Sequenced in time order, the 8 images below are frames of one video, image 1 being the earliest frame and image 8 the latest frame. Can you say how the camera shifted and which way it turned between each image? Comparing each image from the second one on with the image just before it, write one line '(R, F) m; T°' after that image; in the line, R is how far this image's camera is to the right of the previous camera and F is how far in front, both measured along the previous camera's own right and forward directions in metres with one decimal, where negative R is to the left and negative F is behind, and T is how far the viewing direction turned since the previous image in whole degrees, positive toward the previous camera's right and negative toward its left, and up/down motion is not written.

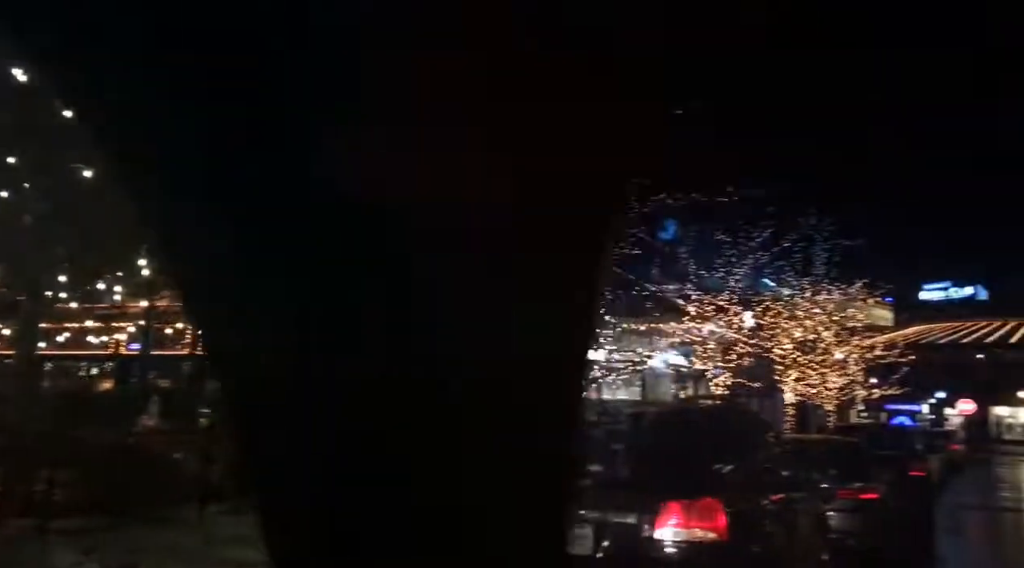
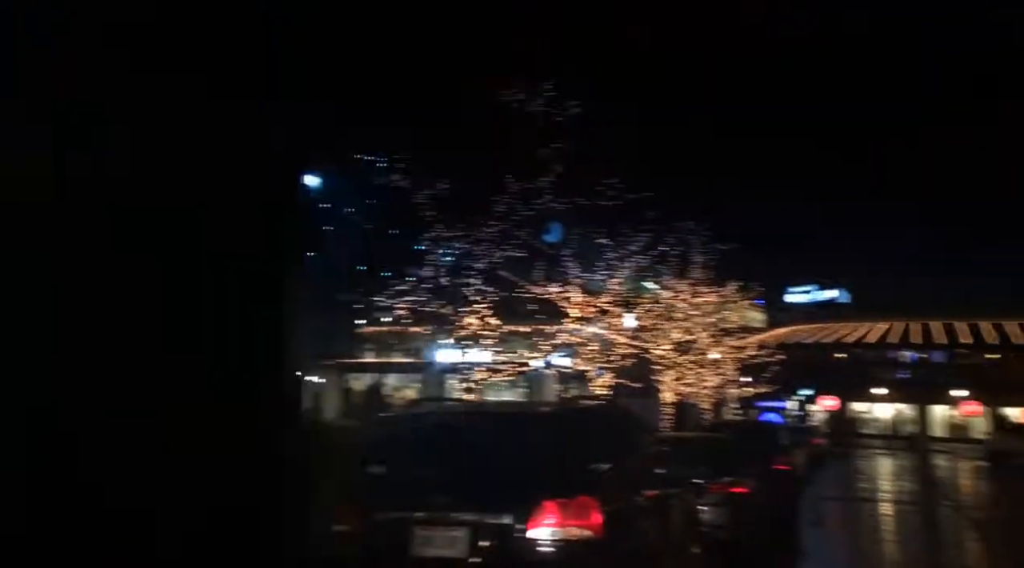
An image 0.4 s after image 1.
(0.0, 0.0) m; +7°
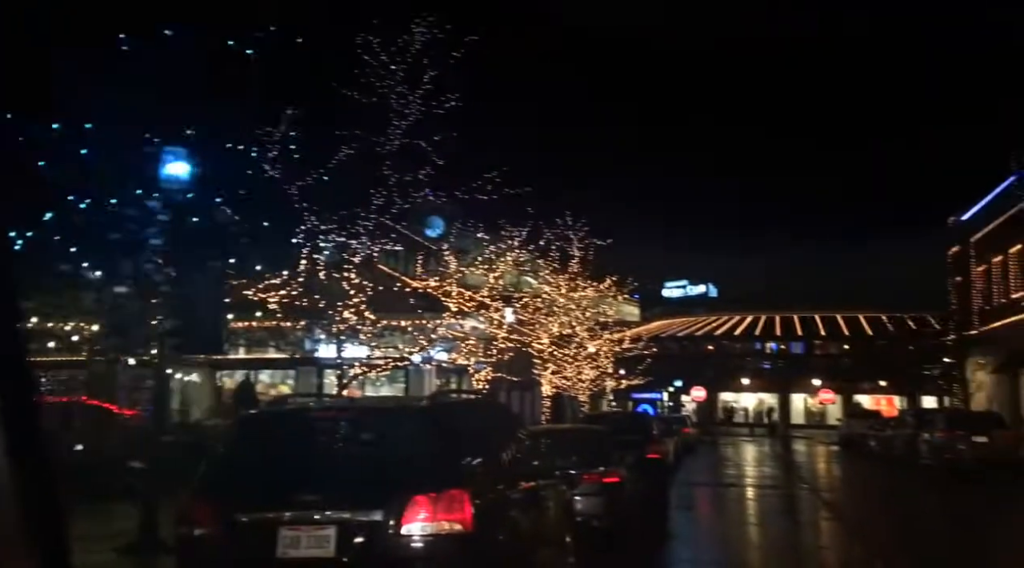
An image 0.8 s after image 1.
(0.0, 0.0) m; +8°
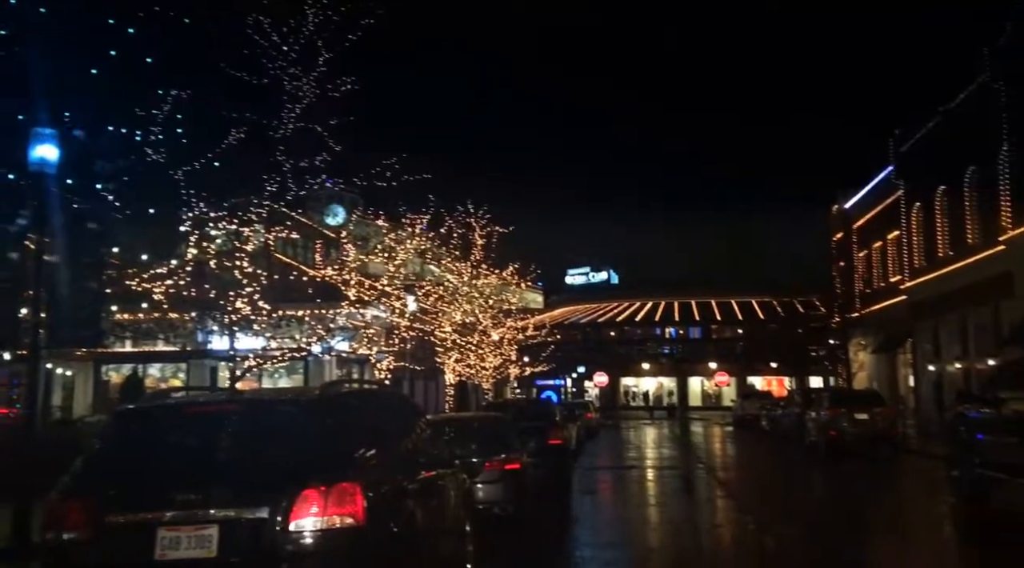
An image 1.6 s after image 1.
(+0.1, +0.1) m; +6°
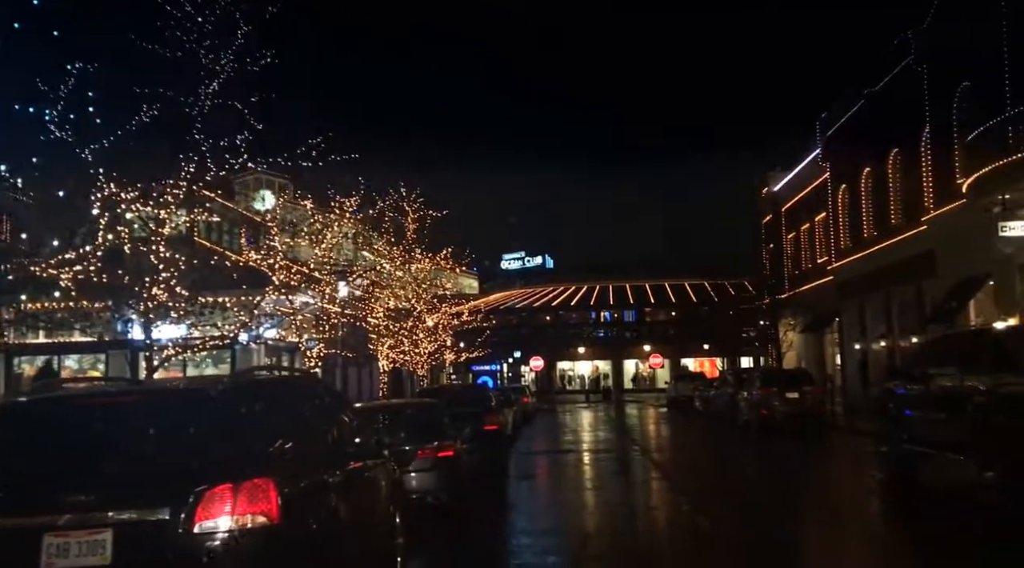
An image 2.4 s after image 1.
(+0.1, +0.3) m; +4°
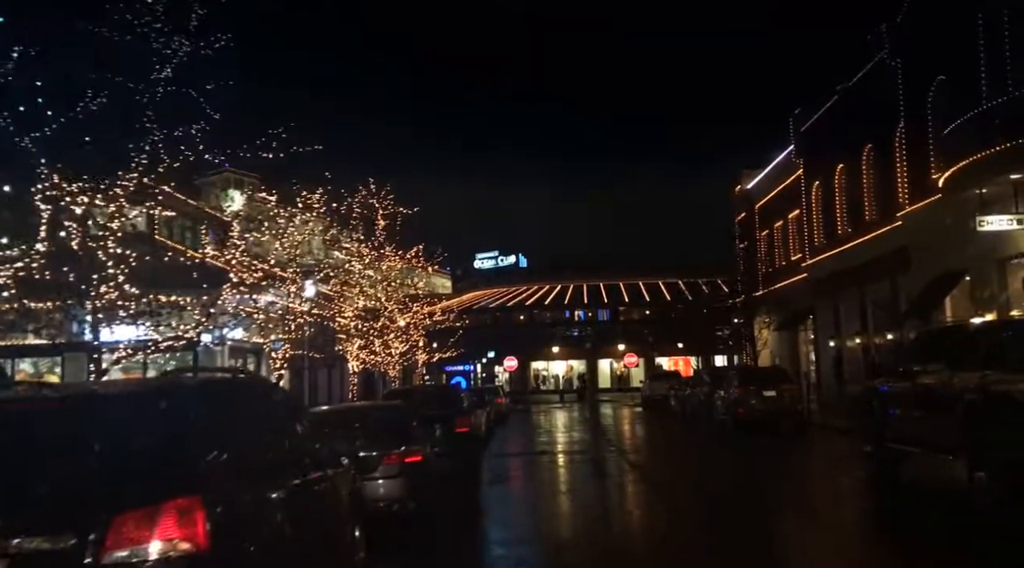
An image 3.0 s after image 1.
(0.0, +0.5) m; +2°
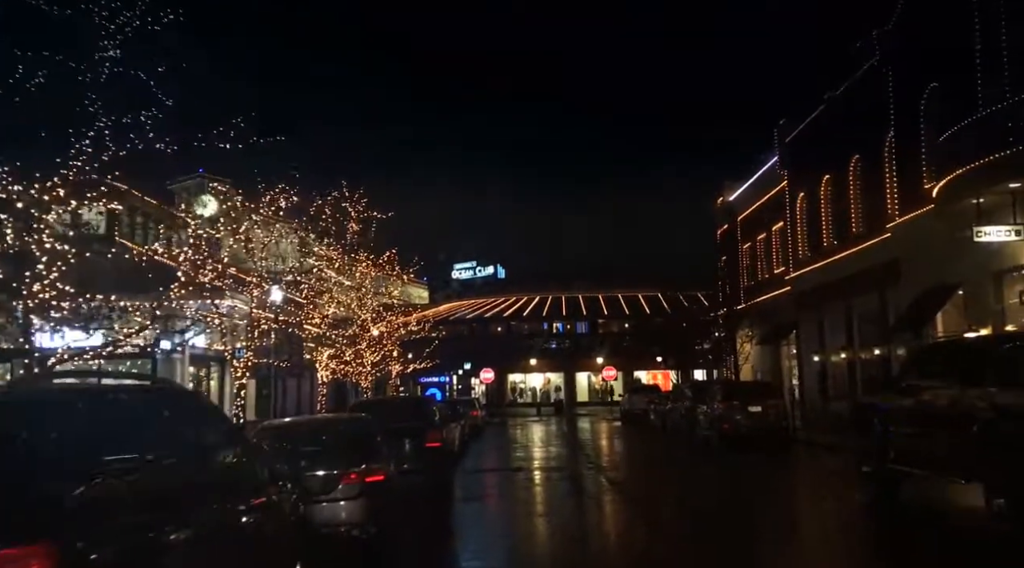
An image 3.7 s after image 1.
(0.0, +1.0) m; +1°
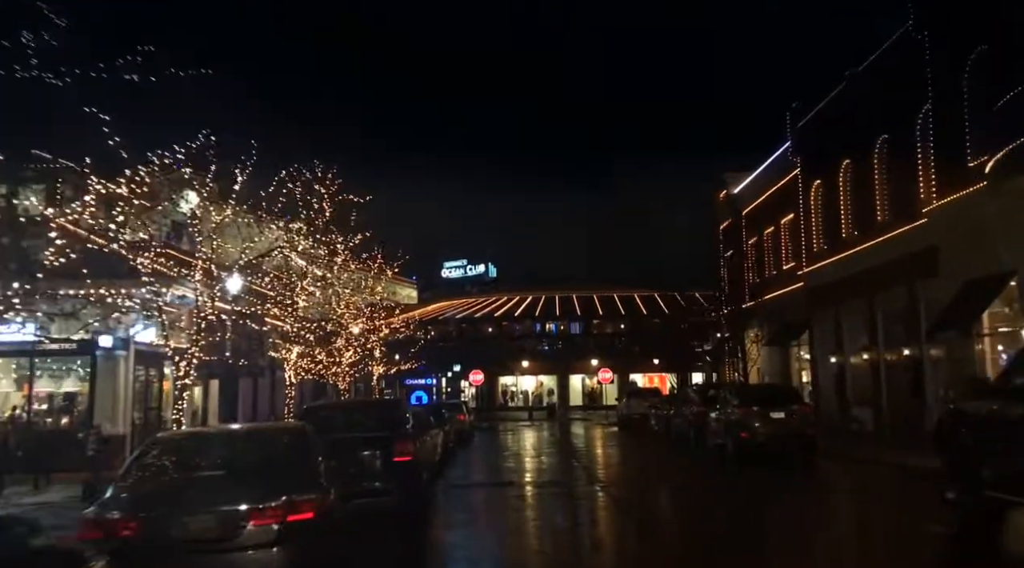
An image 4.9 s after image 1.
(+0.1, +2.8) m; 0°
